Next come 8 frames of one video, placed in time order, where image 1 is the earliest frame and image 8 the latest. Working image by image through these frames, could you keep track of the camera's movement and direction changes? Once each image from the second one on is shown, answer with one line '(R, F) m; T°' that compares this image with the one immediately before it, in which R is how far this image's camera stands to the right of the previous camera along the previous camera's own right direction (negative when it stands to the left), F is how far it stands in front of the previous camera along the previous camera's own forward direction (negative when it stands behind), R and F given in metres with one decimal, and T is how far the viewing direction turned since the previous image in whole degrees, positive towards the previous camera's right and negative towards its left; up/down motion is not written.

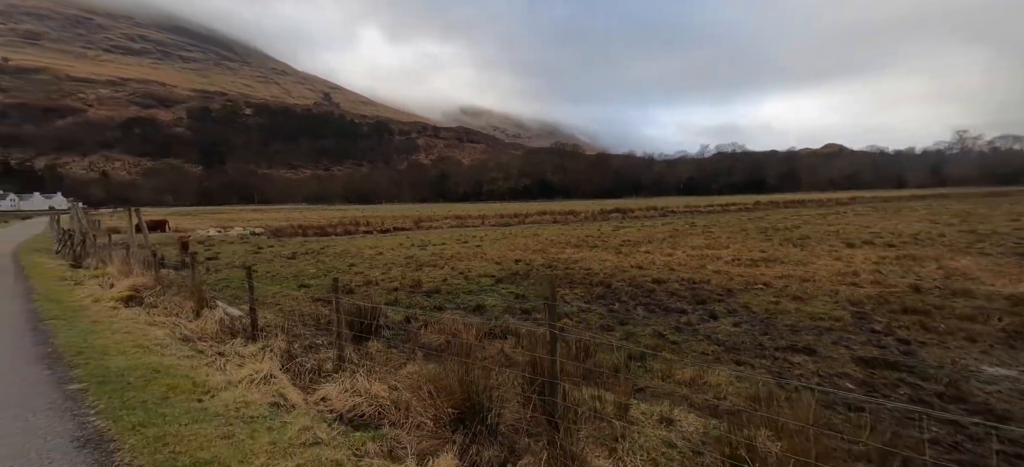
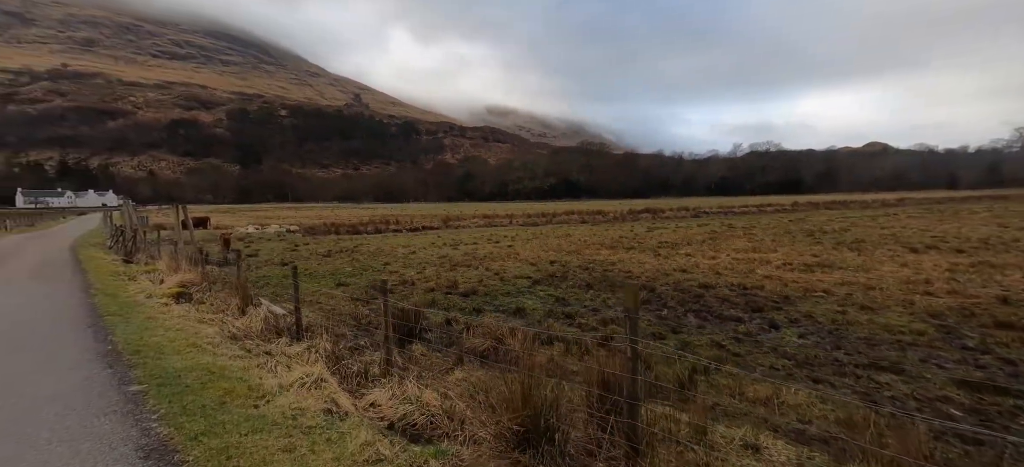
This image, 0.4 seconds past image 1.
(-0.3, +0.2) m; -3°
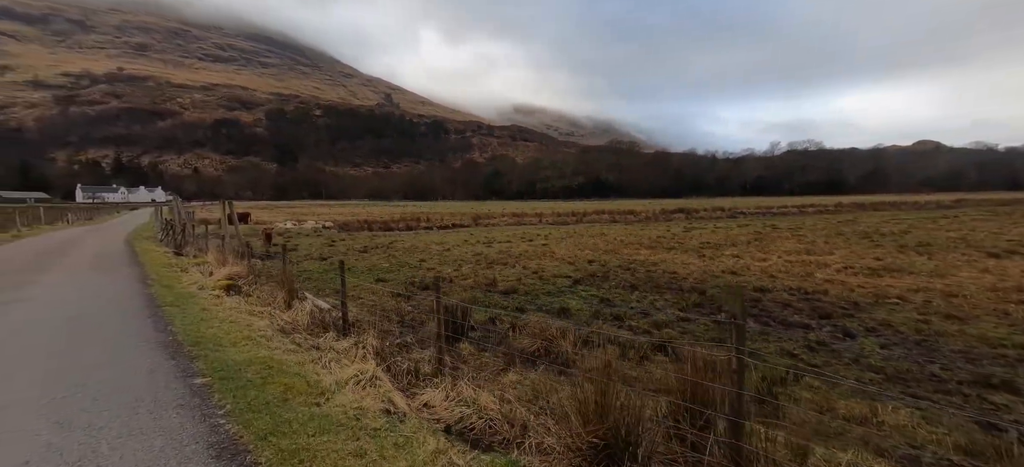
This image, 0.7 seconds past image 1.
(-0.3, +0.2) m; -4°
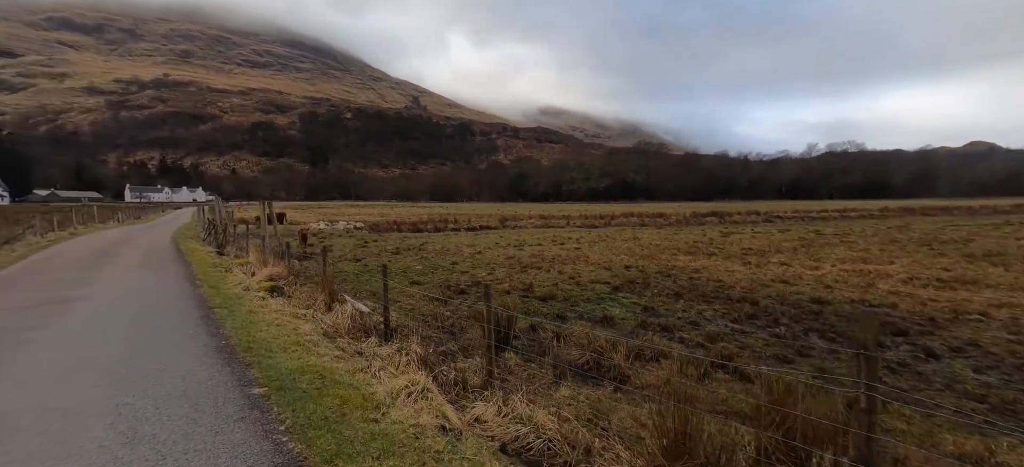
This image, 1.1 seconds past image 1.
(-0.3, +0.2) m; -3°
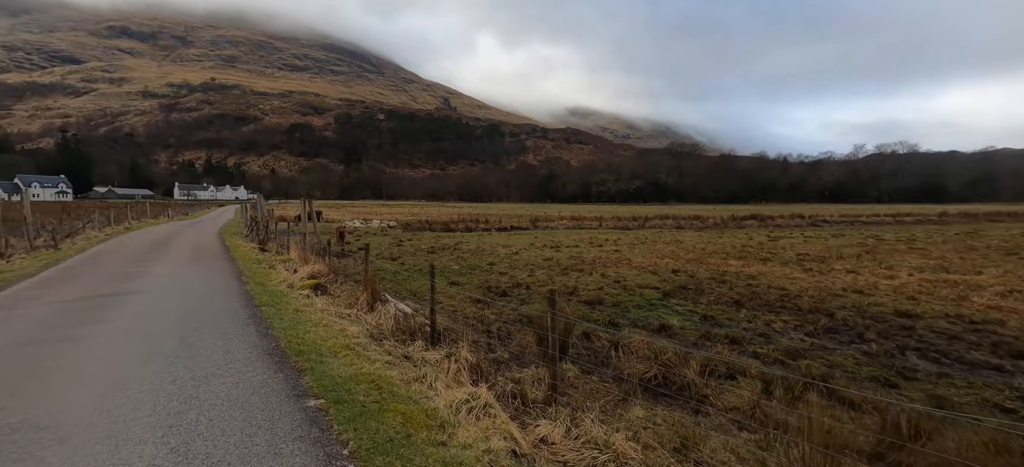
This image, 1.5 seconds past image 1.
(-0.4, +0.5) m; -4°
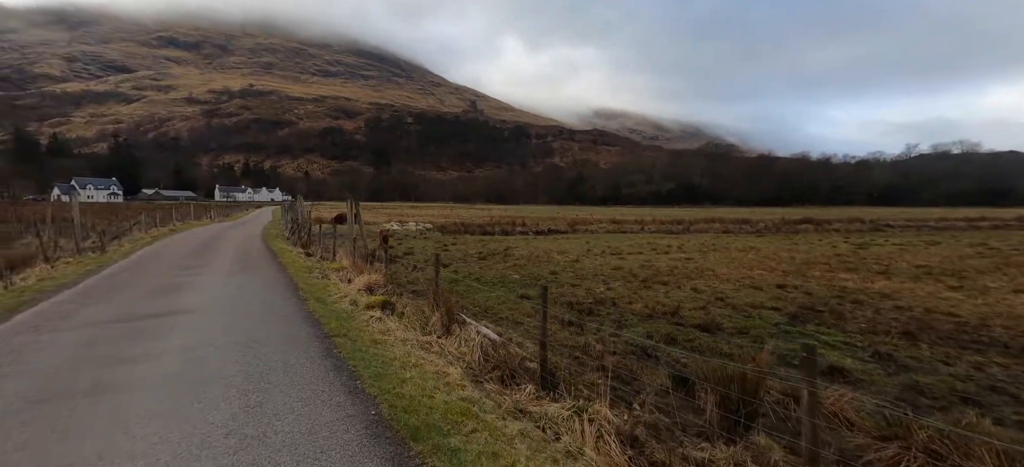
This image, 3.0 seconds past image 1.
(-1.5, +1.9) m; -3°
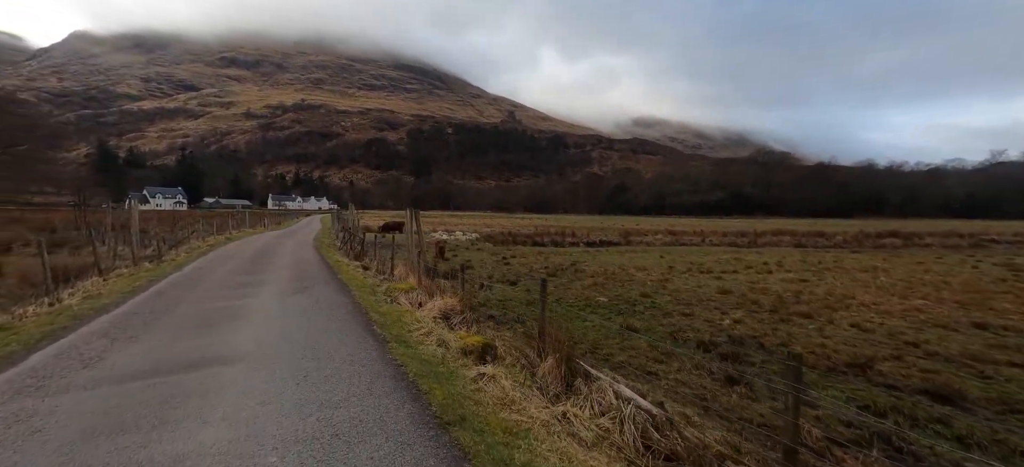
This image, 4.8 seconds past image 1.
(-1.7, +2.7) m; -5°
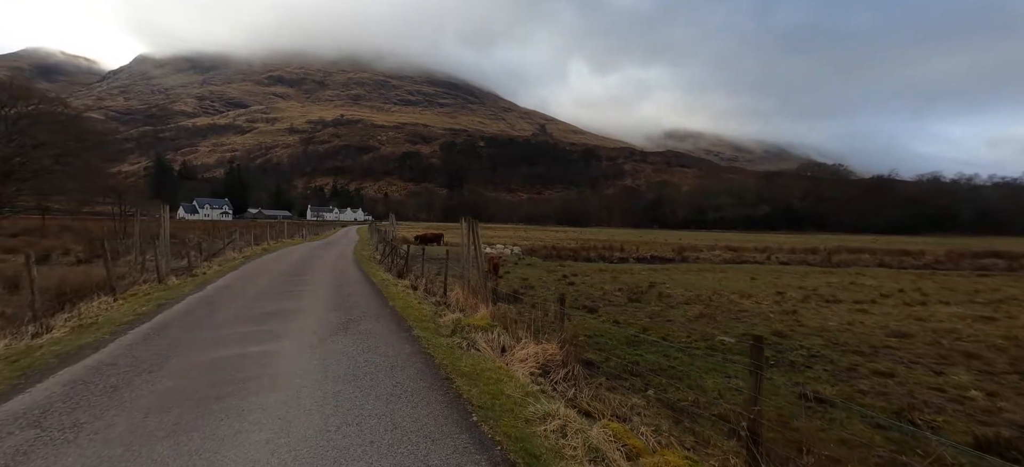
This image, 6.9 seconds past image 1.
(-1.9, +3.9) m; -4°
